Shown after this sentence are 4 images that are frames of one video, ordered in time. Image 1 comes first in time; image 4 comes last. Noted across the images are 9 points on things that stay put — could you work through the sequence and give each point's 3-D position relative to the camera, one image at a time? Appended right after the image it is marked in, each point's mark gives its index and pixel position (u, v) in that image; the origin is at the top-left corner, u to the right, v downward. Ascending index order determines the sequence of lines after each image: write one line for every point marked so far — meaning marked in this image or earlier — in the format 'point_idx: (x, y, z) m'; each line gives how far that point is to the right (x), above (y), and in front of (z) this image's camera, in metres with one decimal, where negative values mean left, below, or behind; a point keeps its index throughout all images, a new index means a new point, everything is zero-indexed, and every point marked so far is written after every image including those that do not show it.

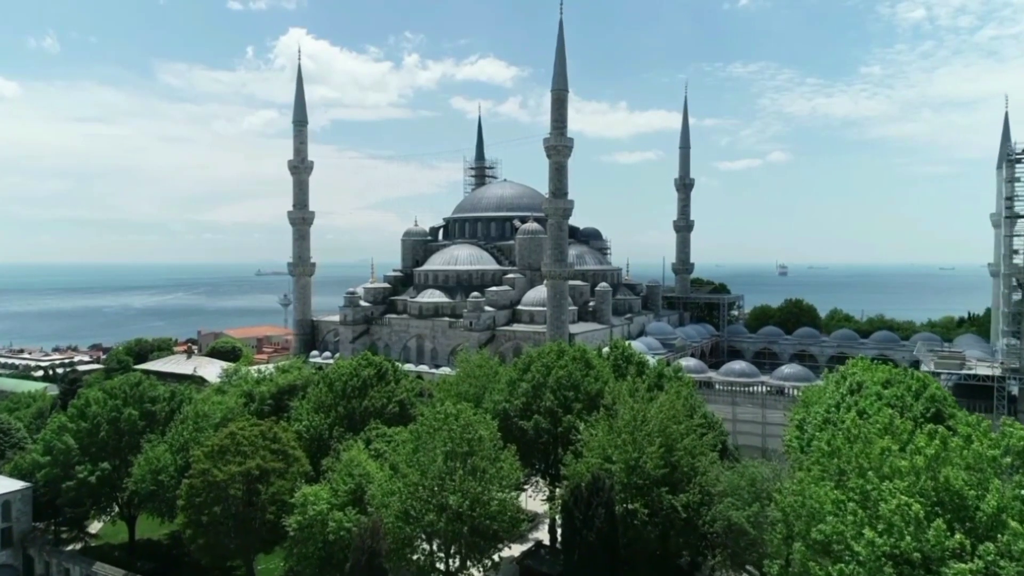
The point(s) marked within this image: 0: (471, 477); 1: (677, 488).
0: (-1.1, -5.2, +18.9) m
1: (+4.8, -5.8, +20.0) m
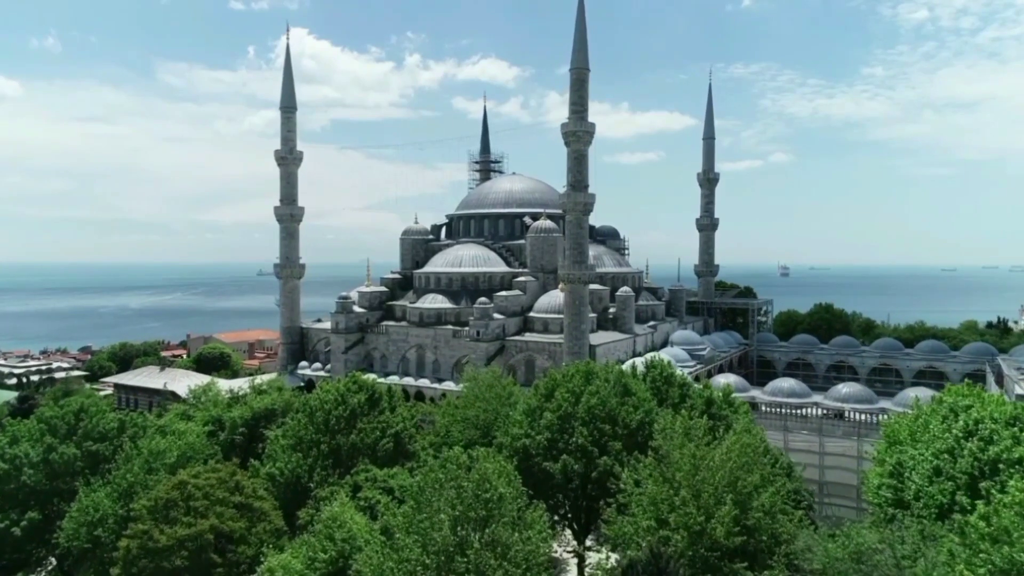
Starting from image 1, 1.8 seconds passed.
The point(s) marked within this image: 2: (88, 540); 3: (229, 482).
0: (-0.5, -5.4, +14.3) m
1: (+5.4, -6.0, +15.3) m
2: (-11.5, -6.9, +18.8) m
3: (-7.3, -5.0, +17.8) m
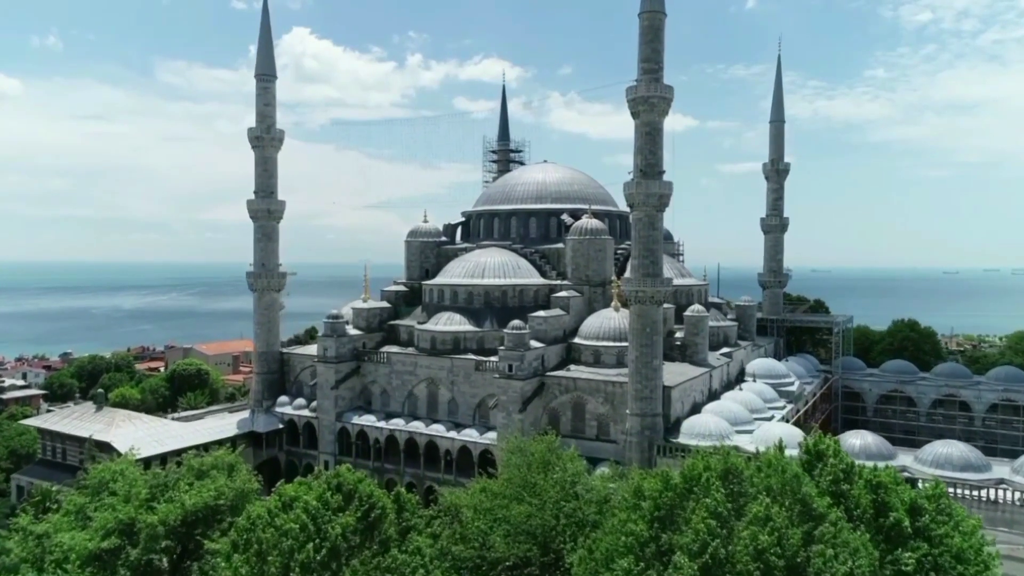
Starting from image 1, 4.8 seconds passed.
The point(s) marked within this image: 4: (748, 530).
0: (+1.2, -6.2, +5.3) m
1: (+7.1, -6.8, +6.3) m
2: (-9.8, -7.6, +9.8) m
3: (-5.6, -5.7, +8.8) m
4: (+3.9, -4.0, +11.5) m
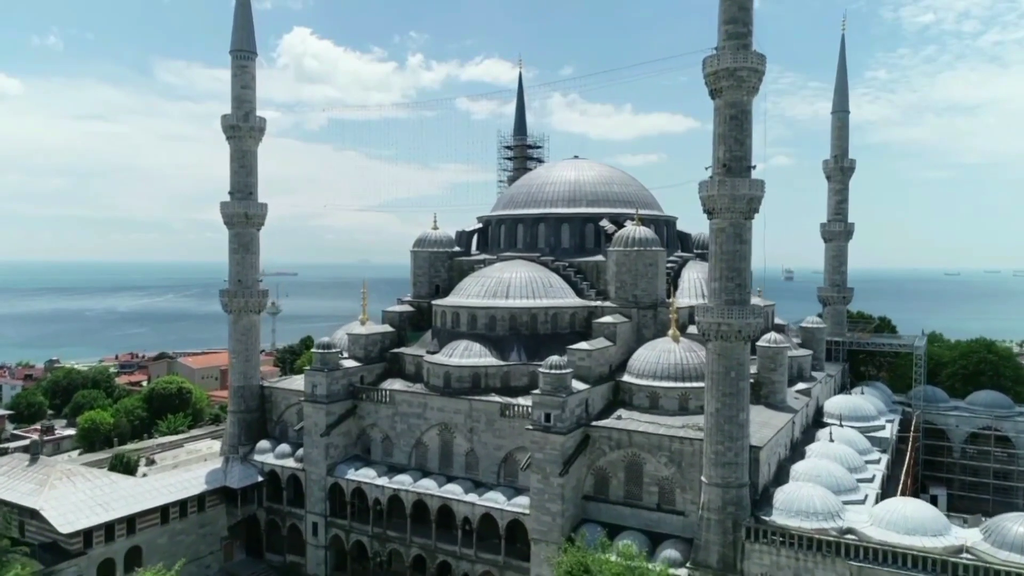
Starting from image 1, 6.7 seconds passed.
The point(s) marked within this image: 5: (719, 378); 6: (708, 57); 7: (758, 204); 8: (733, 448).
0: (+2.4, -7.1, -0.7) m
1: (+8.3, -7.7, +0.3) m
2: (-8.7, -8.4, +3.9) m
3: (-4.4, -6.6, +2.9) m
4: (+5.1, -4.9, +5.5) m
5: (+5.8, -2.5, +19.5) m
6: (+5.4, +6.5, +19.5) m
7: (+6.9, +2.4, +19.6) m
8: (+6.2, -4.5, +19.4) m
